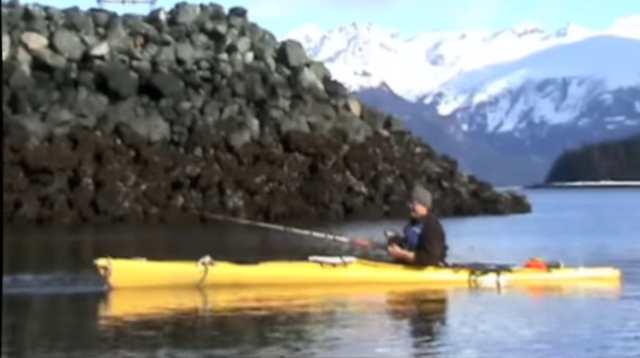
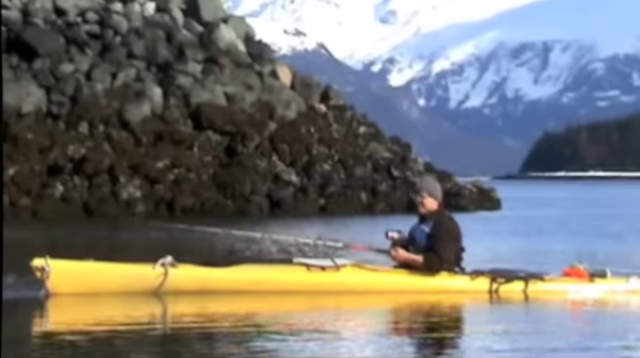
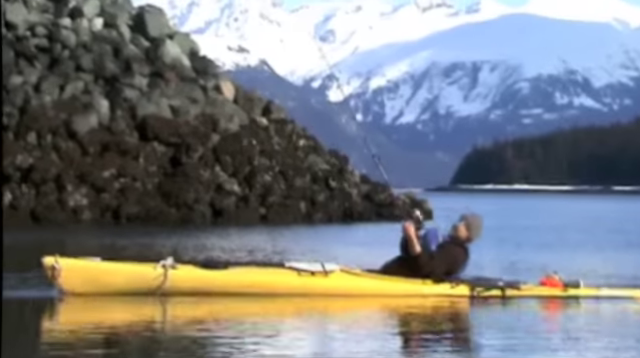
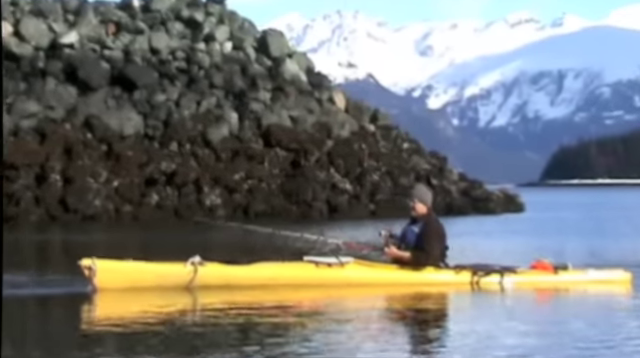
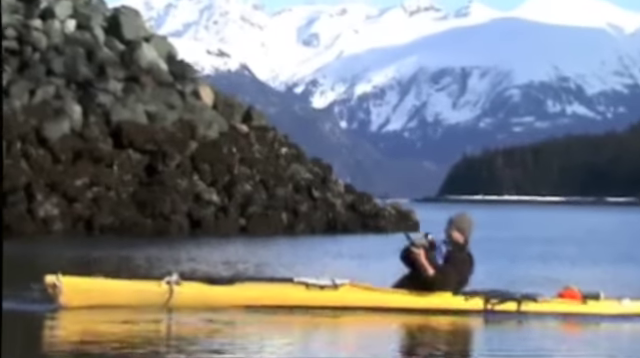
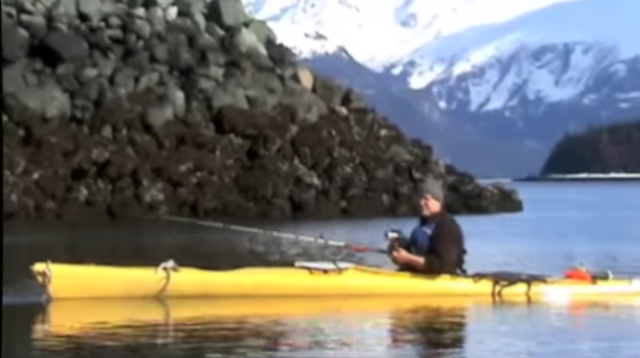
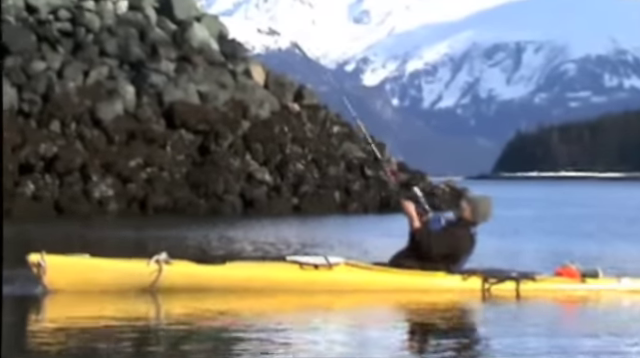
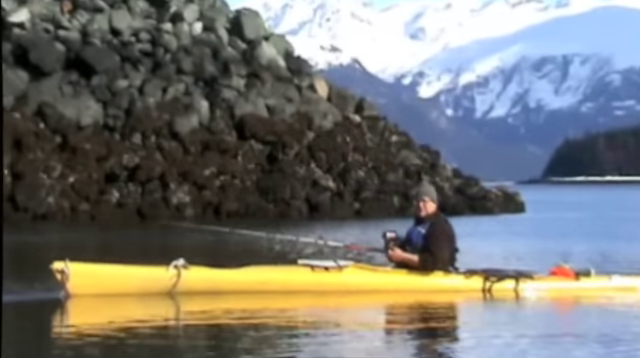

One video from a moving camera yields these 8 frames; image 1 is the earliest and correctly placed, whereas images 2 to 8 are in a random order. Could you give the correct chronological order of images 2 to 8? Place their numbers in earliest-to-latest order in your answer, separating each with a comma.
4, 8, 6, 2, 7, 3, 5
